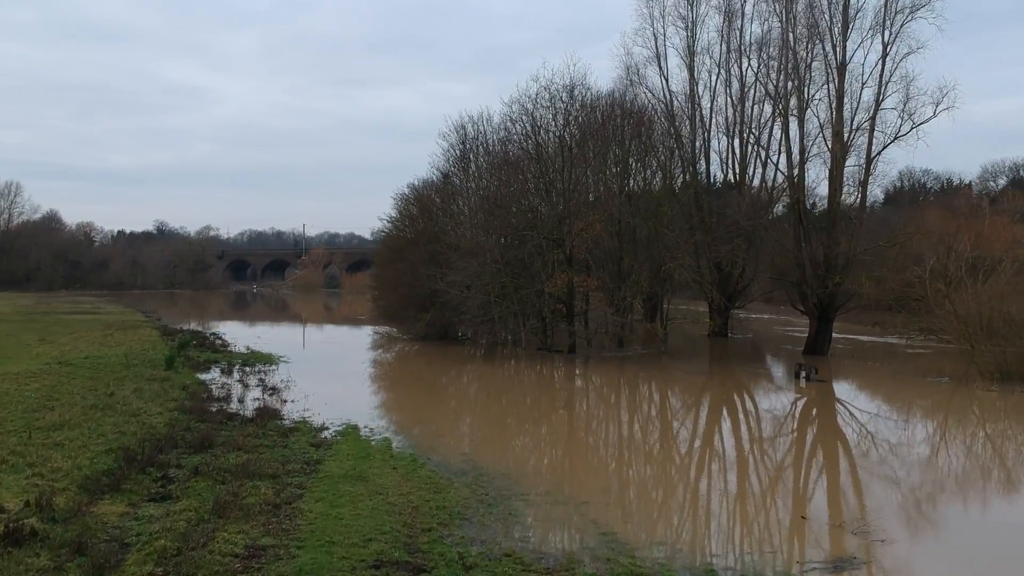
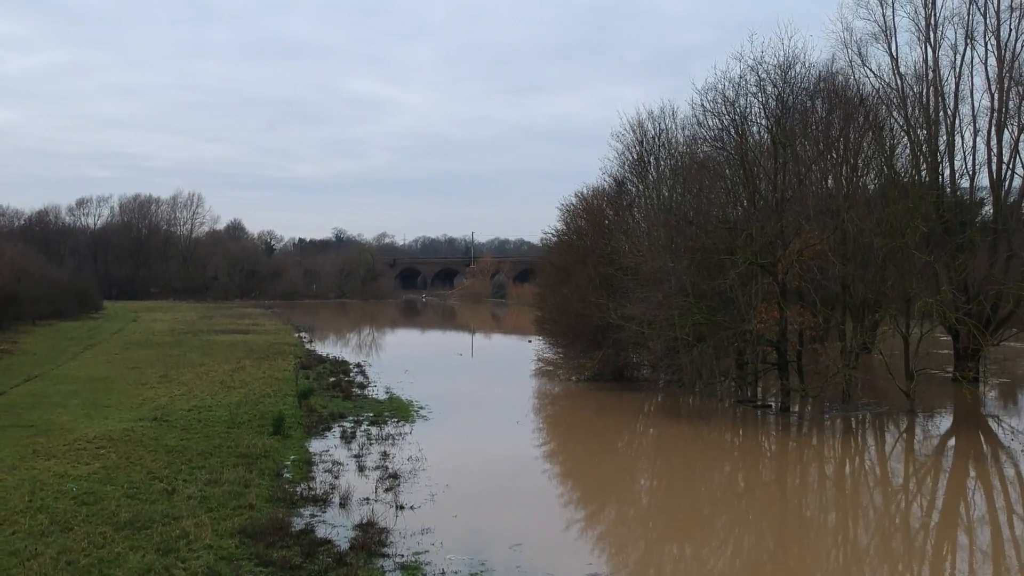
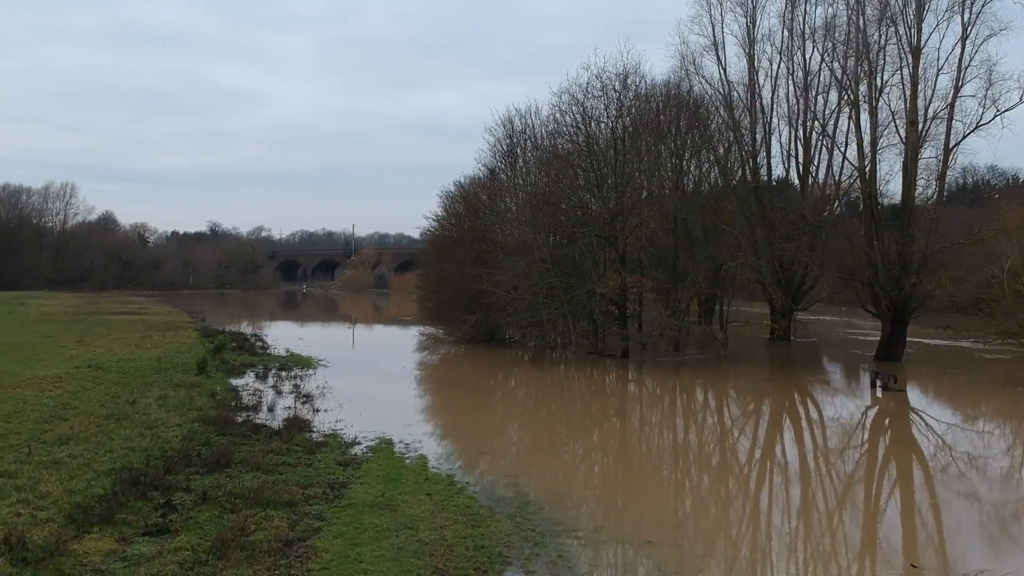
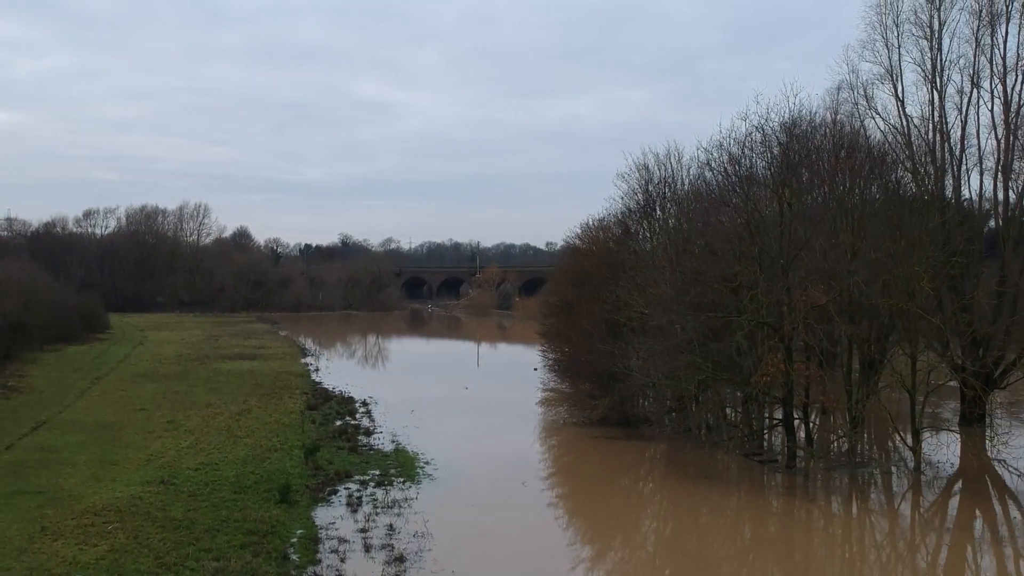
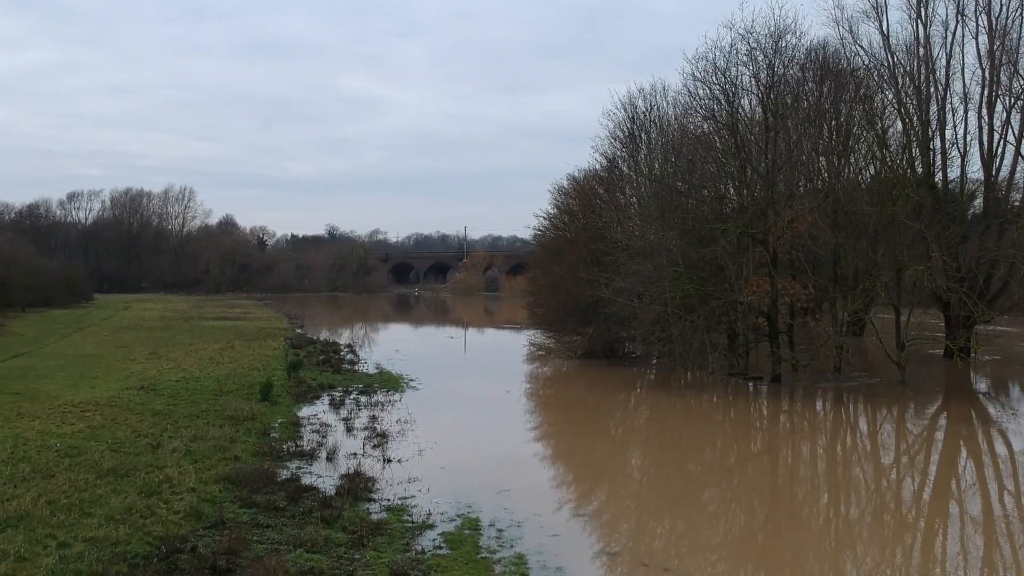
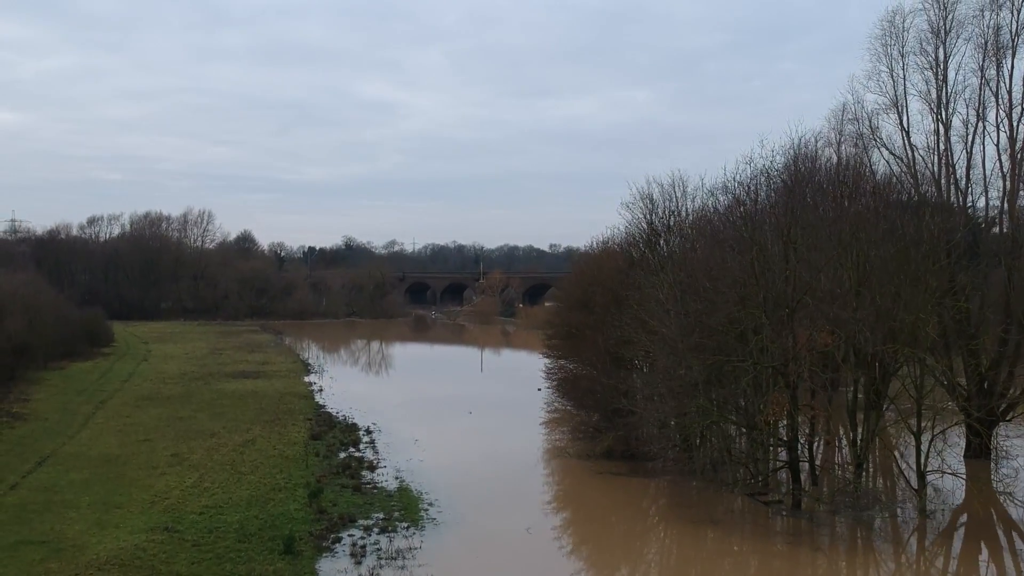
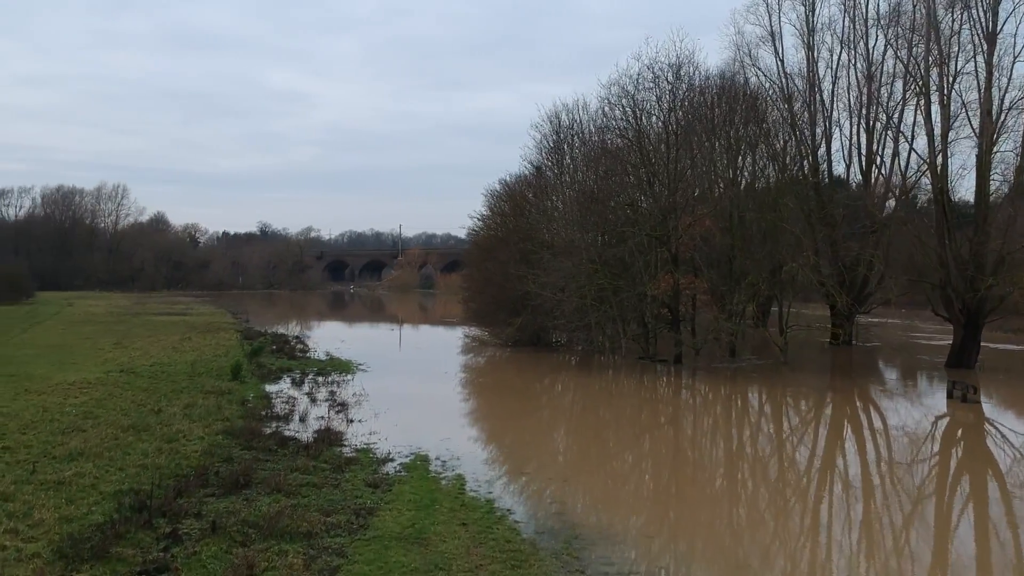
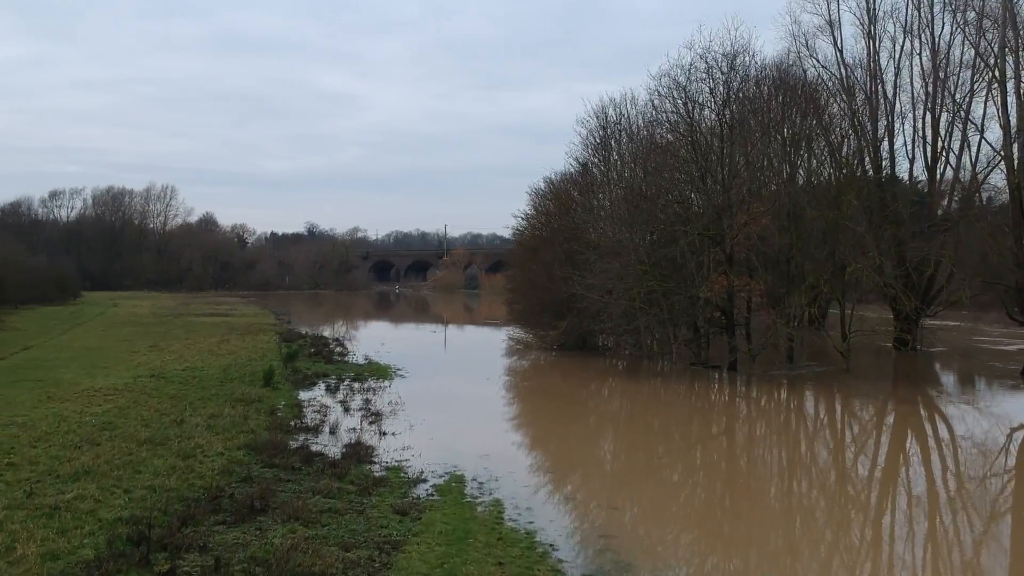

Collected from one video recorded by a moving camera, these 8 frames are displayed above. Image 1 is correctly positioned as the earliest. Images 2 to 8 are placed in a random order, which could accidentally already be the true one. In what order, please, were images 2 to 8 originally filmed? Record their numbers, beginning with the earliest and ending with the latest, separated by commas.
3, 7, 8, 5, 2, 4, 6
